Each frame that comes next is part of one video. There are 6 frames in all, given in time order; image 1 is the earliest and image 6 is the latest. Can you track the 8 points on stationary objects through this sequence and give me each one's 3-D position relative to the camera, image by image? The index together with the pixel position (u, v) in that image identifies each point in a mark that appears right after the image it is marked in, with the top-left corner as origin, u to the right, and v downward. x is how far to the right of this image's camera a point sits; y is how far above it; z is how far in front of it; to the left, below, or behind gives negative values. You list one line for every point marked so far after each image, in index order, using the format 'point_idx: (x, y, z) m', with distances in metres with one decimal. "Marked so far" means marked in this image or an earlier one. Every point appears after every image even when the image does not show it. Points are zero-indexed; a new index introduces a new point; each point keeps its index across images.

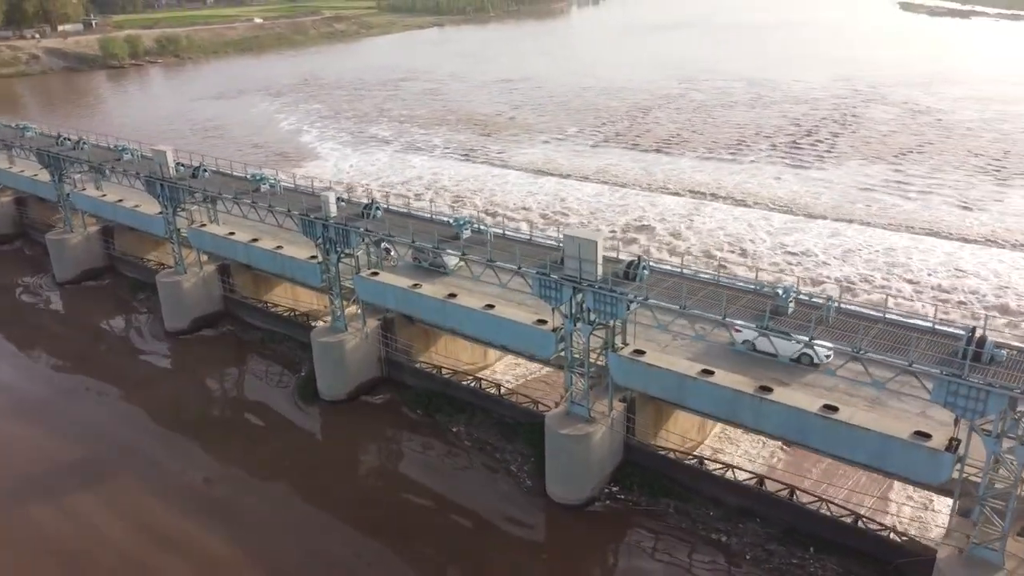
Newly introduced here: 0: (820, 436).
0: (+4.4, -2.1, +11.4) m
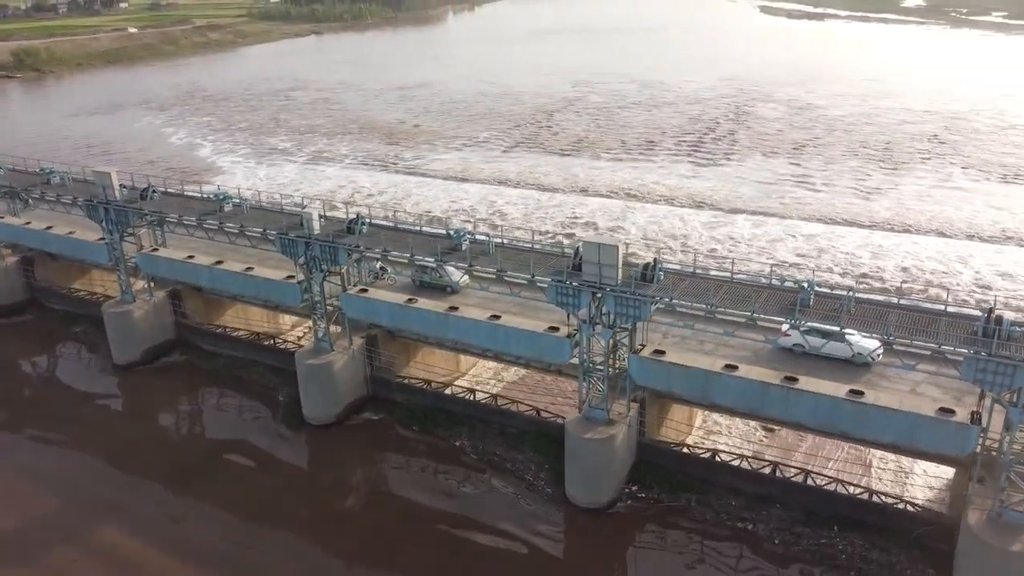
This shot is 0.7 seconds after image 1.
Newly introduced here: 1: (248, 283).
0: (+5.0, -1.9, +11.9) m
1: (-5.5, +0.1, +17.2) m
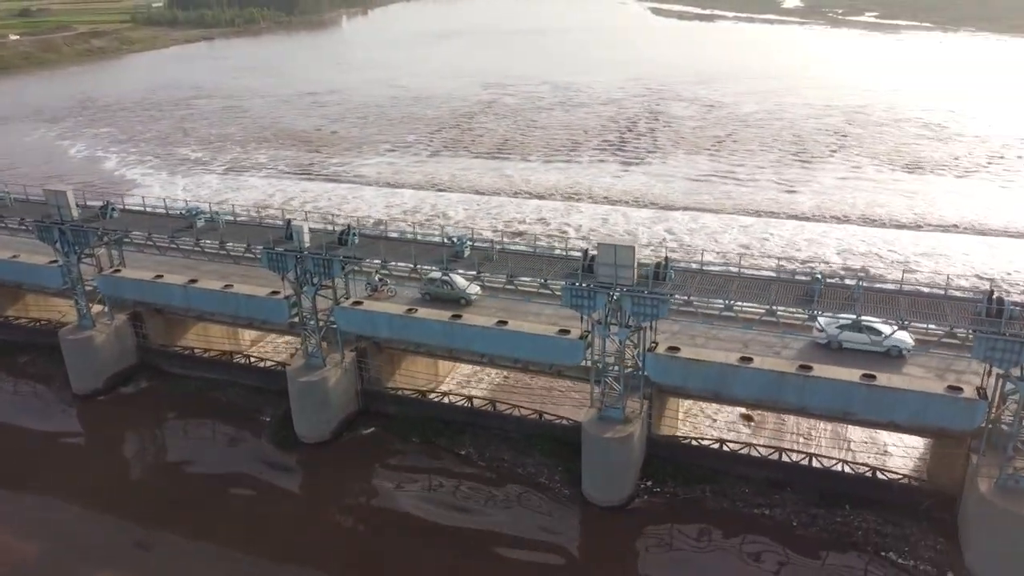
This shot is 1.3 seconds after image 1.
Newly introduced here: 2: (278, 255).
0: (+5.5, -1.8, +12.5) m
1: (-5.7, -0.3, +16.5) m
2: (-4.4, +0.6, +15.2) m
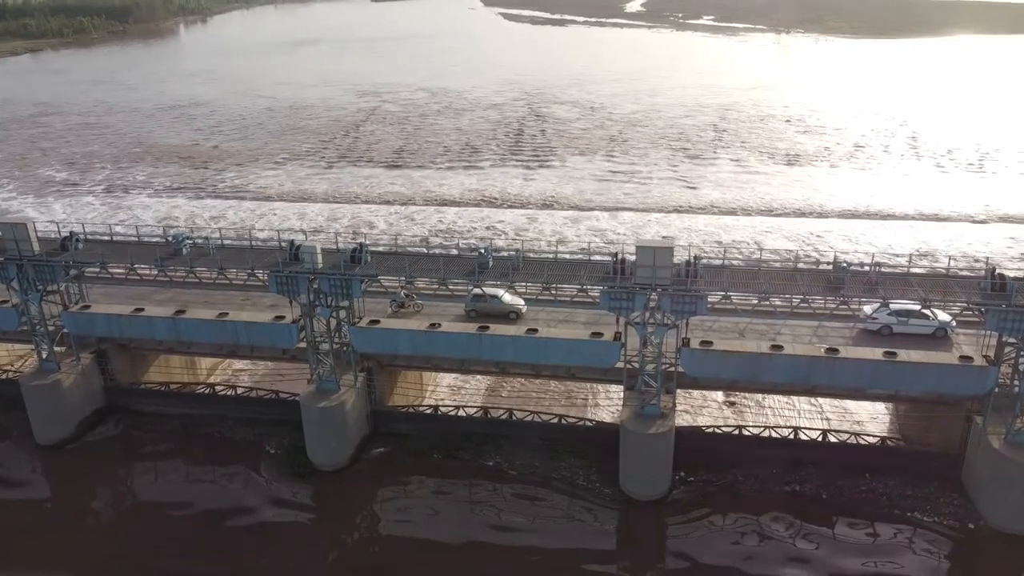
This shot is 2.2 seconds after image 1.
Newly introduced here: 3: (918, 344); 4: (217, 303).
0: (+6.3, -1.5, +13.6) m
1: (-5.5, -0.8, +15.6) m
2: (-4.0, +0.2, +14.5) m
3: (+7.2, -1.0, +14.2) m
4: (-6.5, -0.4, +18.2) m
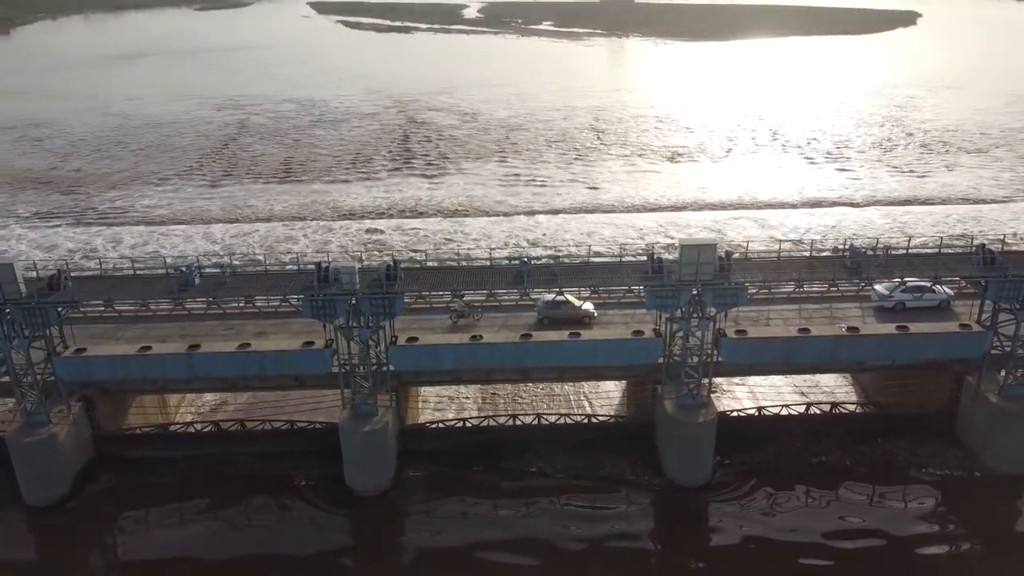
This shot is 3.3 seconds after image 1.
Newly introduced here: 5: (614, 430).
0: (+7.2, -1.1, +15.0) m
1: (-4.8, -1.3, +14.7) m
2: (-3.2, -0.2, +13.9) m
3: (+7.9, -0.5, +15.8) m
4: (-6.3, -1.0, +17.0) m
5: (+2.1, -2.9, +16.5) m
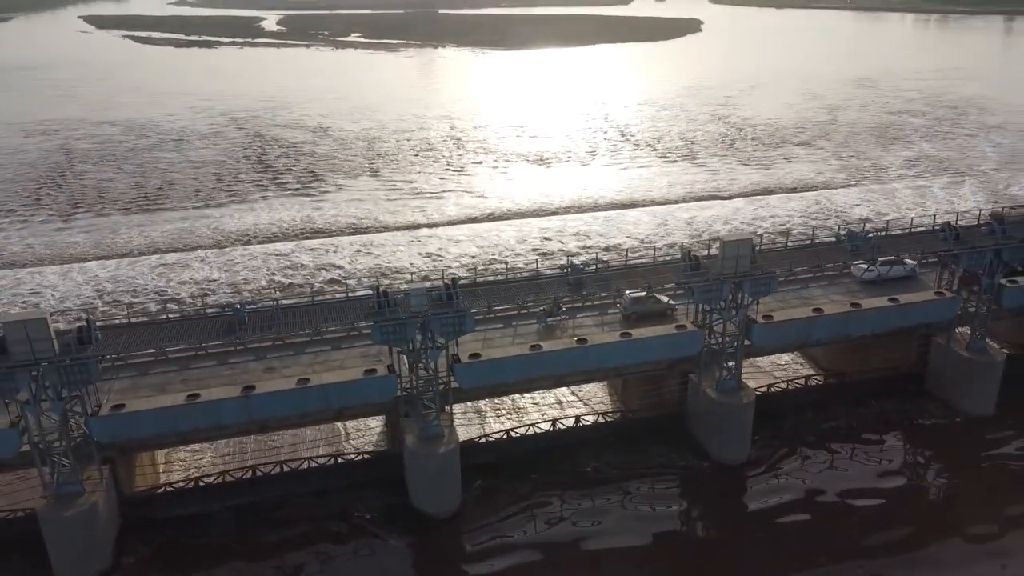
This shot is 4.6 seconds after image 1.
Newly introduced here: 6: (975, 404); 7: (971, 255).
0: (+8.0, -0.6, +17.0) m
1: (-3.5, -1.9, +13.9) m
2: (-1.9, -0.6, +13.6) m
3: (+8.4, 0.0, +17.9) m
4: (-5.6, -1.7, +15.9) m
5: (+2.9, -2.8, +17.3) m
6: (+10.0, -2.5, +17.5) m
7: (+9.4, +0.8, +16.6) m
